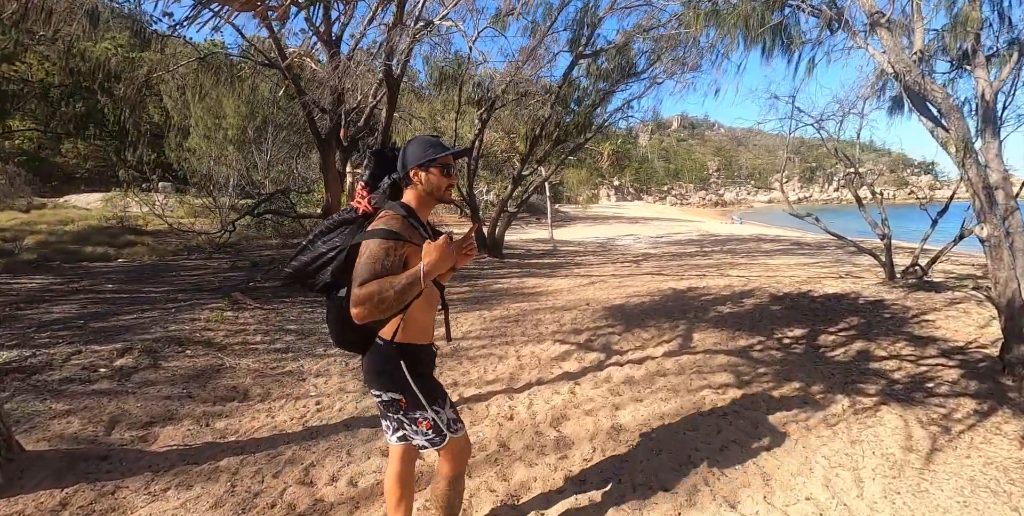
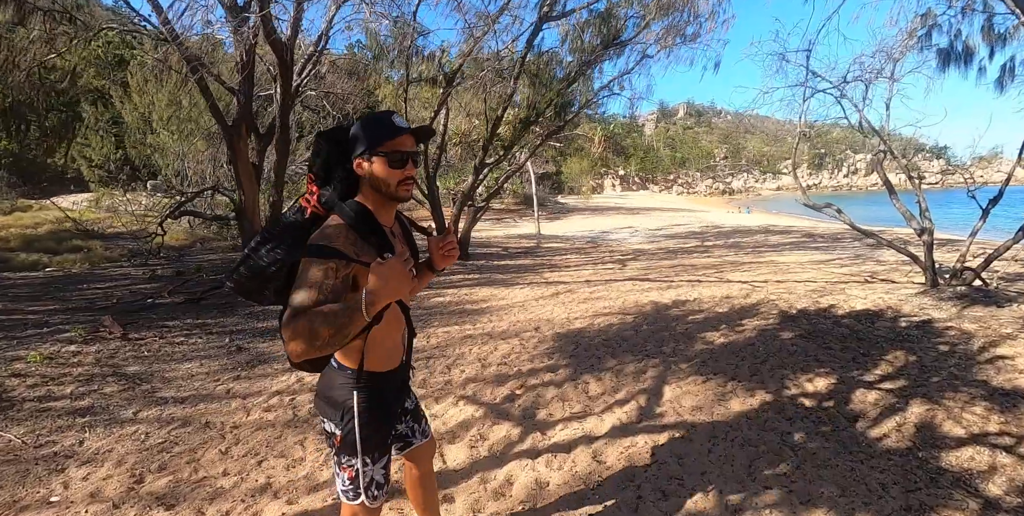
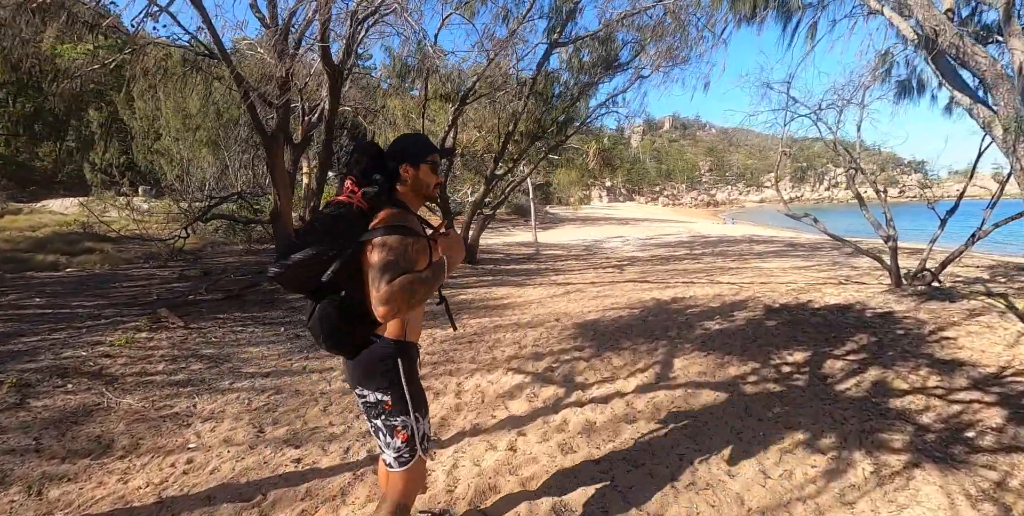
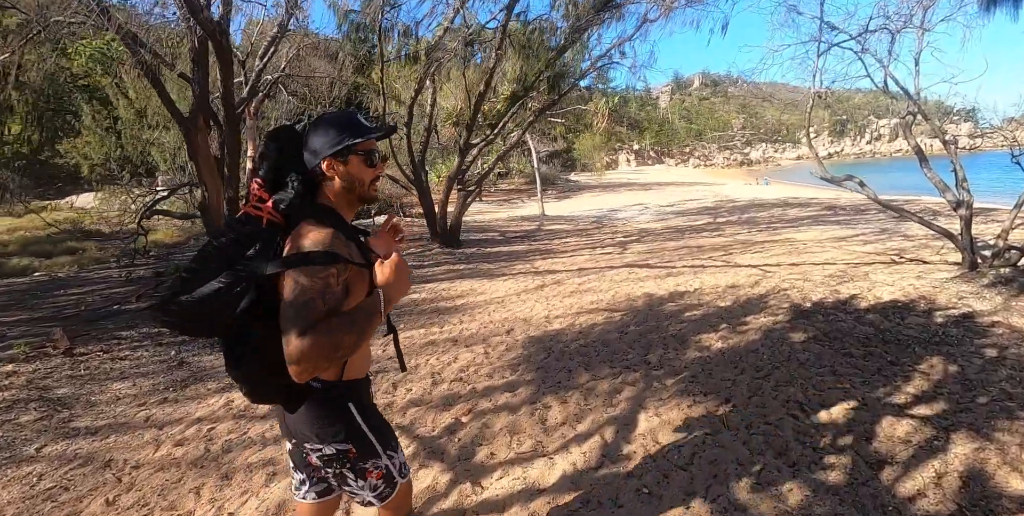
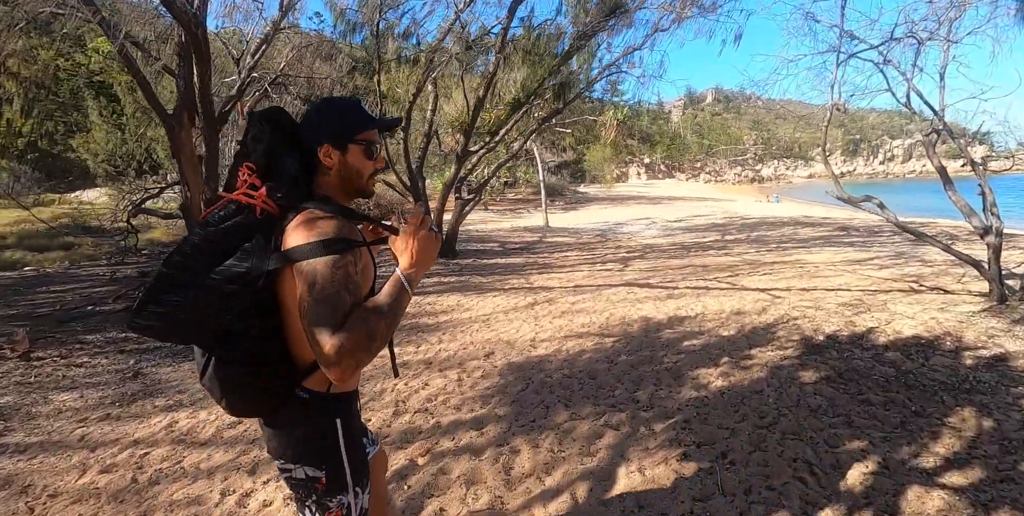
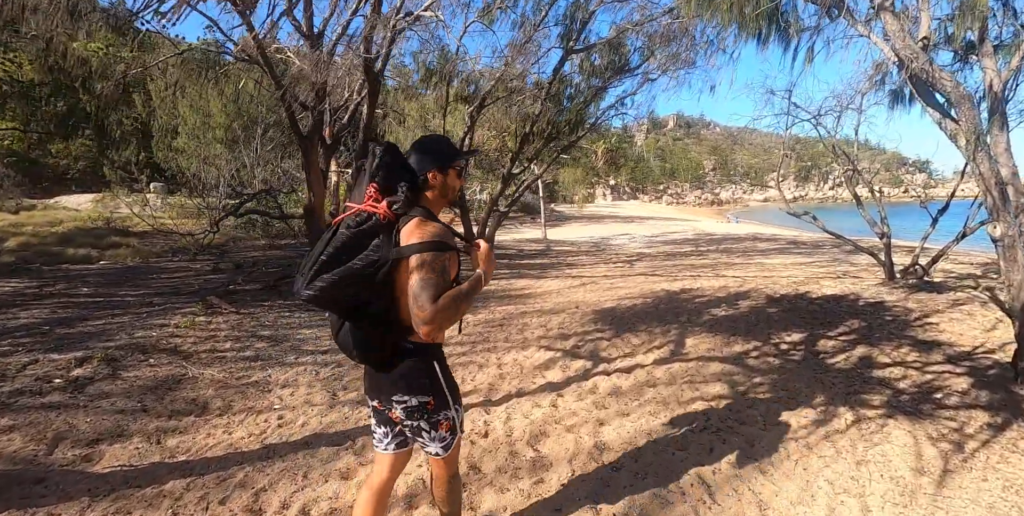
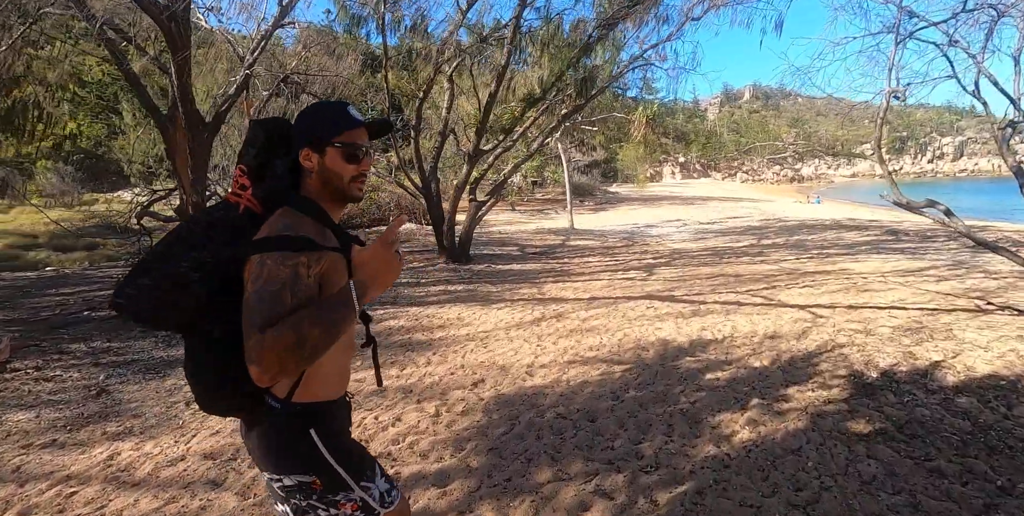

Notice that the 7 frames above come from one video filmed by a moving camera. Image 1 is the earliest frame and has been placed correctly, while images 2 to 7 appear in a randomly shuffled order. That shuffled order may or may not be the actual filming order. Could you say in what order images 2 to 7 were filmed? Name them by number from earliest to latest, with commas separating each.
6, 3, 2, 4, 5, 7
